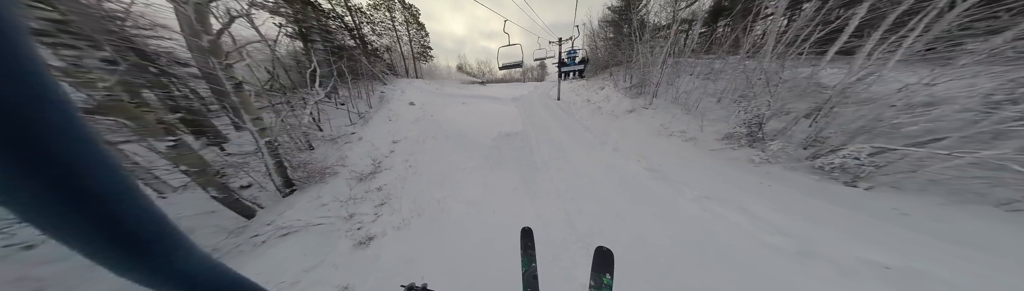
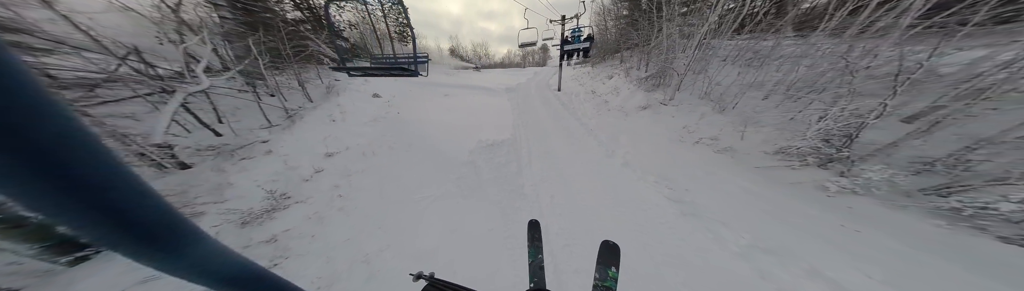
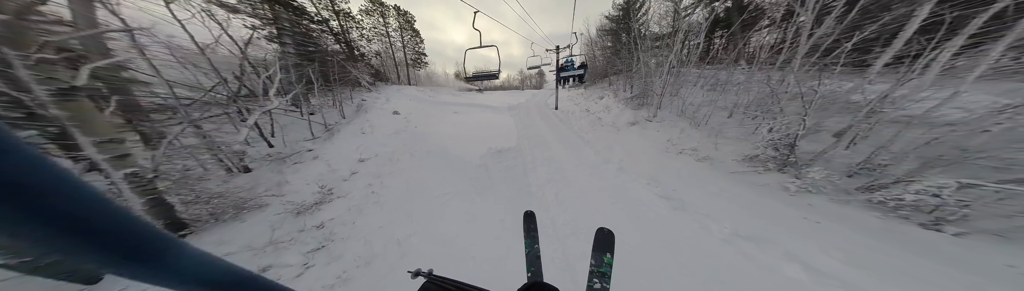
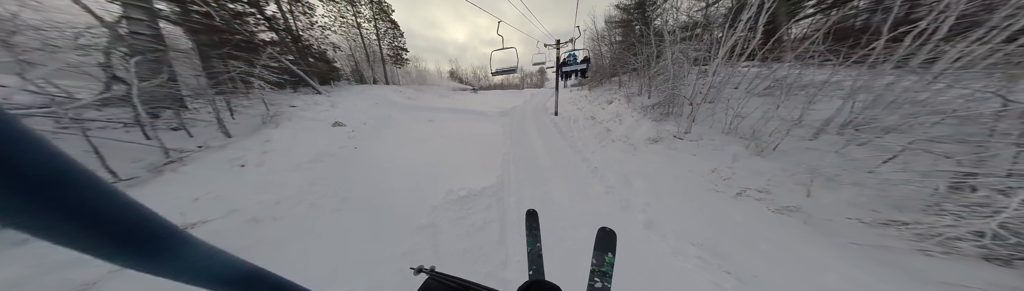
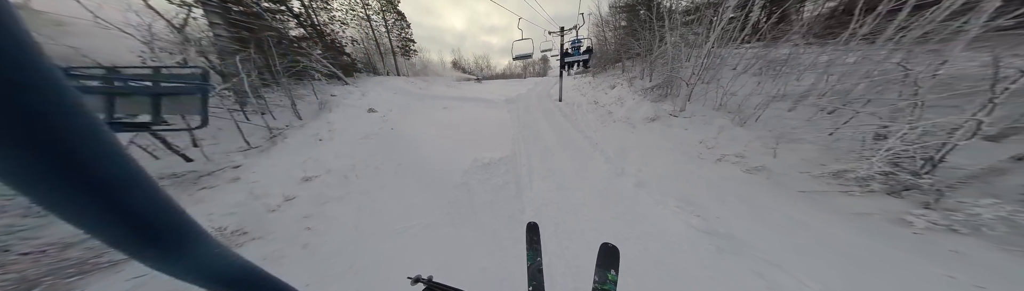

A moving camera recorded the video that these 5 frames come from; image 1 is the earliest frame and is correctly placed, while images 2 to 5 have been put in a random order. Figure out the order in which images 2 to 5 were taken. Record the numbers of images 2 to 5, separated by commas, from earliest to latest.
3, 2, 5, 4
